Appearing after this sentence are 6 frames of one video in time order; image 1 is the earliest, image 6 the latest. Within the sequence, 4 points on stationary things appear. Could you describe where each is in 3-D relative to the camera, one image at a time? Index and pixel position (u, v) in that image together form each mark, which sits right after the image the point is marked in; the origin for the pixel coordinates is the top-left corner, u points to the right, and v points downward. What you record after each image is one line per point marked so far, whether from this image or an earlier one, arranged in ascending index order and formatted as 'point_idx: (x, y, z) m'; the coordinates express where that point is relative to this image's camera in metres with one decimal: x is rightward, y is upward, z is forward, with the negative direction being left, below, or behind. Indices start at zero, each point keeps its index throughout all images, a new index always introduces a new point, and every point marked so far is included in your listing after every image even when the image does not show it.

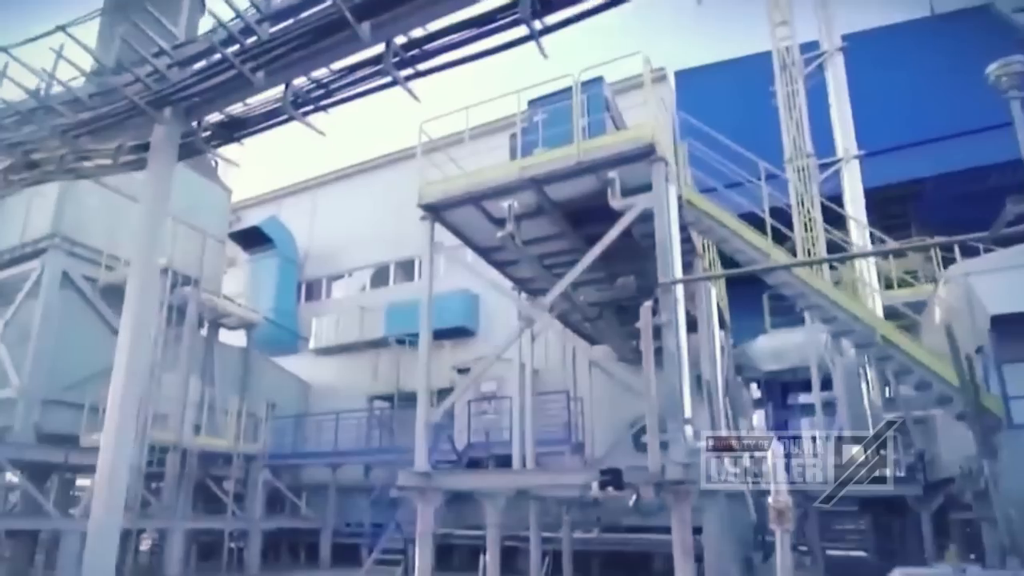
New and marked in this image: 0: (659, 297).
0: (+1.8, -0.1, +8.6) m
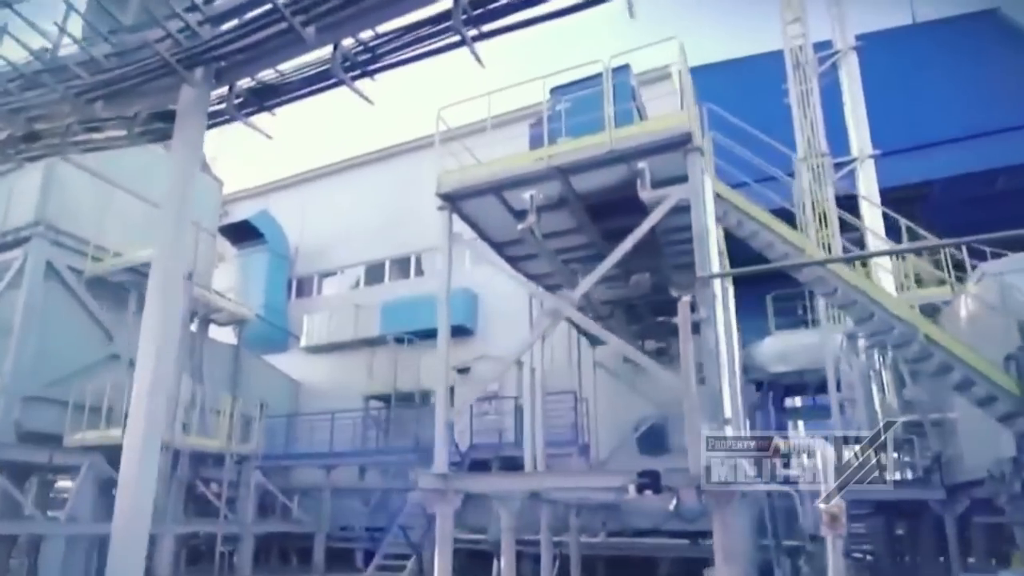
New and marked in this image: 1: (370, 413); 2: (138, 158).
0: (+2.1, 0.0, +8.2) m
1: (-3.7, -3.3, +18.4) m
2: (-8.7, +3.1, +16.5) m
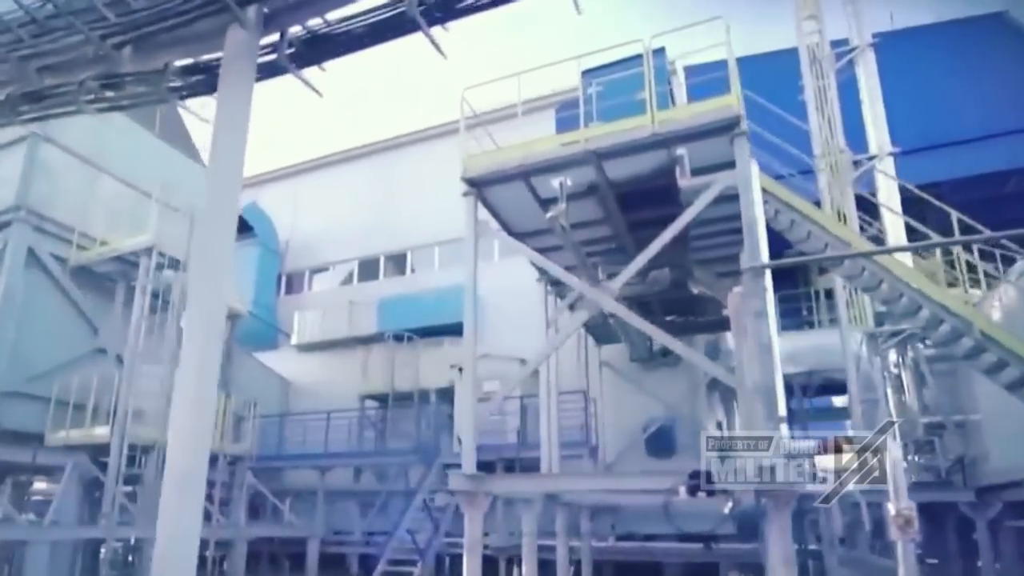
0: (+2.6, +0.1, +7.8) m
1: (-3.6, -3.1, +17.7) m
2: (-8.5, +3.3, +15.7) m
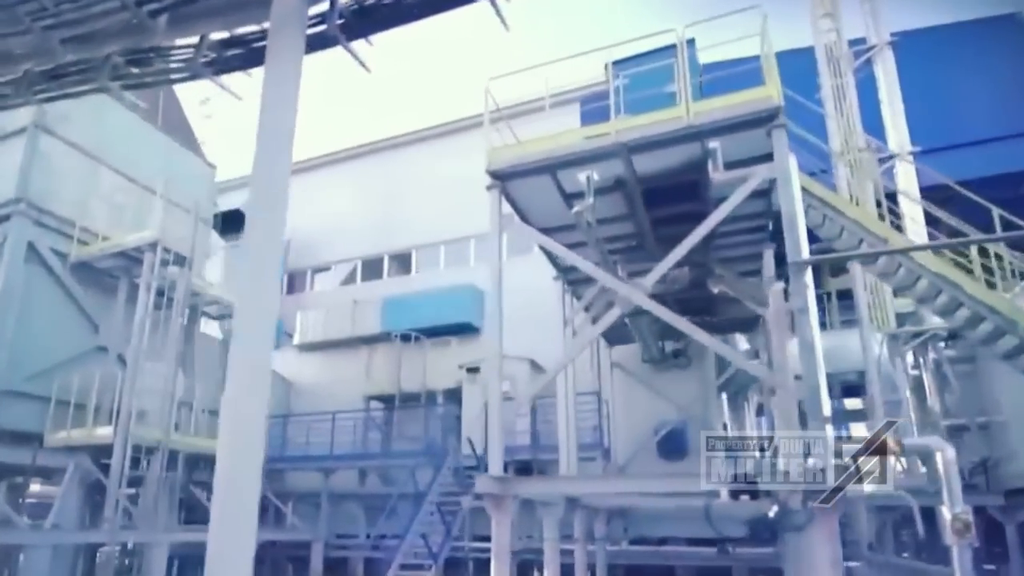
0: (+2.9, +0.1, +7.6) m
1: (-3.5, -3.1, +17.4) m
2: (-8.3, +3.3, +15.3) m
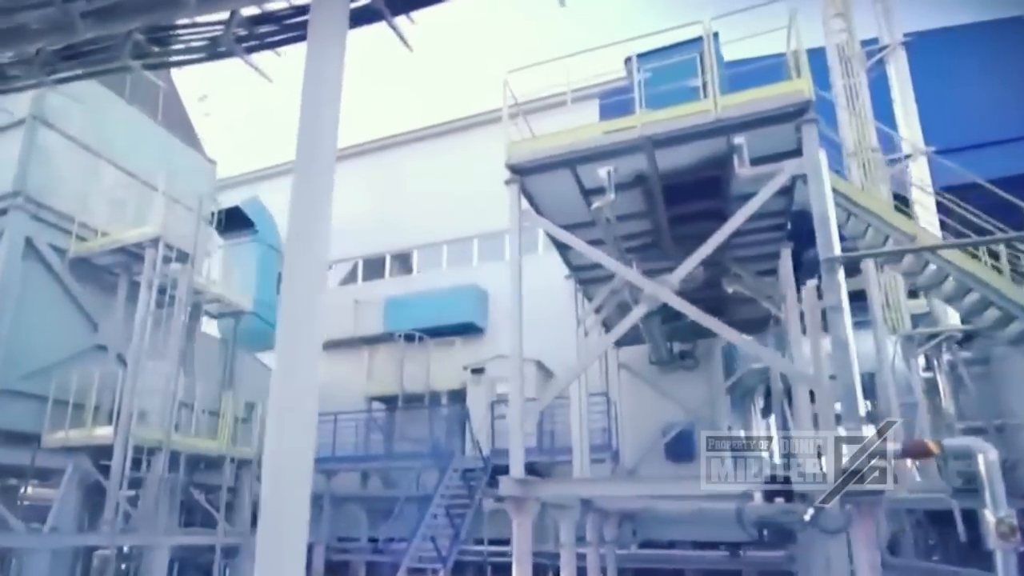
0: (+3.2, +0.1, +7.4) m
1: (-3.3, -3.1, +17.1) m
2: (-8.1, +3.4, +15.0) m
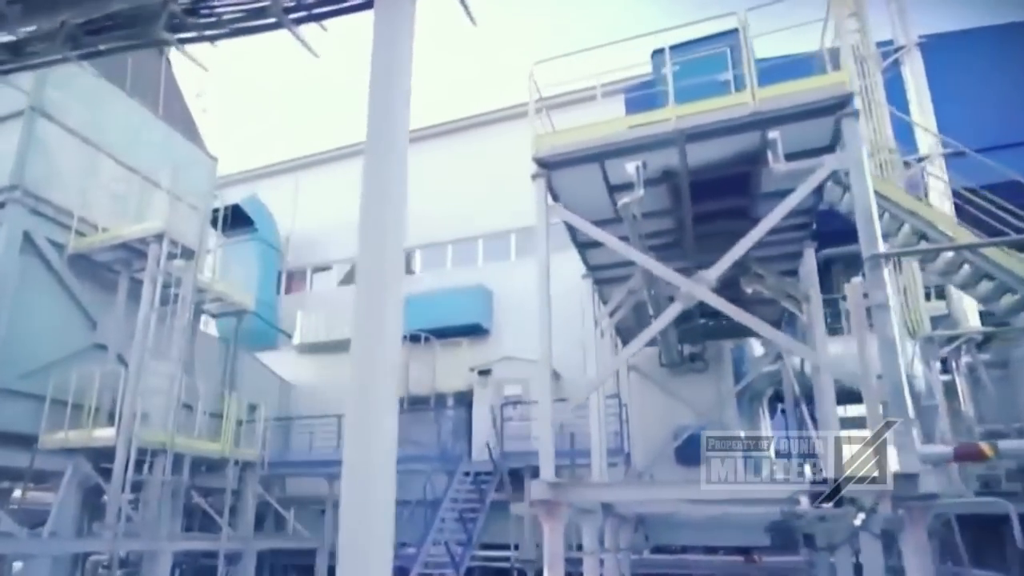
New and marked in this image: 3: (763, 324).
0: (+3.6, +0.2, +7.2) m
1: (-3.2, -3.1, +16.7) m
2: (-7.9, +3.4, +14.6) m
3: (+2.7, -0.4, +7.8) m
